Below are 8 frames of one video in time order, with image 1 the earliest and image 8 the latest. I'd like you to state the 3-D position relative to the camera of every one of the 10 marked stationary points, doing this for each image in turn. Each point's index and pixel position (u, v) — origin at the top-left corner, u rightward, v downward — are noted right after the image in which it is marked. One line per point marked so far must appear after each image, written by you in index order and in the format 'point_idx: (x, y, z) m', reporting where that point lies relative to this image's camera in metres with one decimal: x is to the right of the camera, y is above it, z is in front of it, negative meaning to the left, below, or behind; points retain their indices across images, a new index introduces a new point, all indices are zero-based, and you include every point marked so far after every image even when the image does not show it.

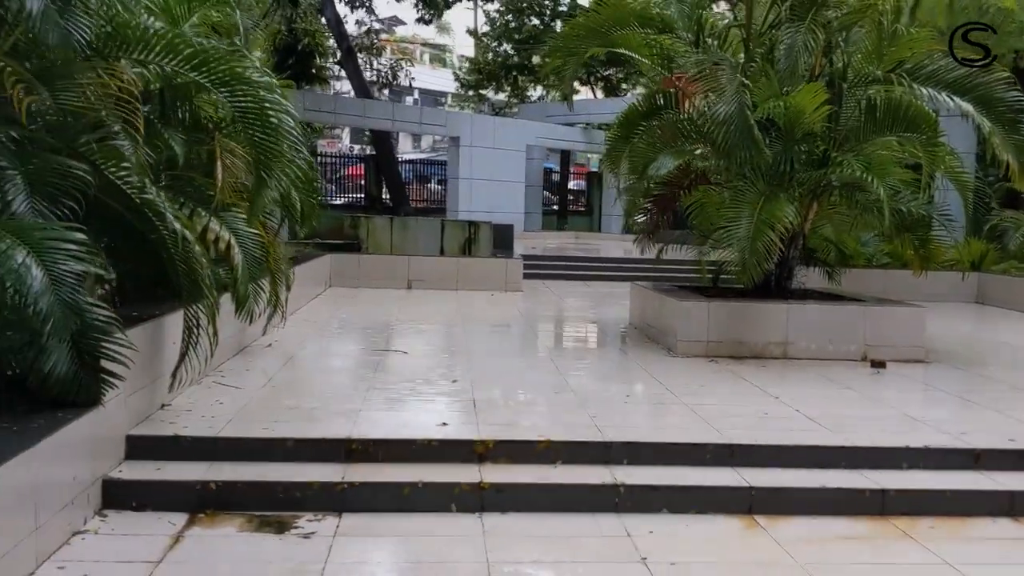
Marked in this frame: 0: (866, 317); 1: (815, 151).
0: (+2.5, -0.2, +7.0) m
1: (+2.2, +1.0, +7.0) m
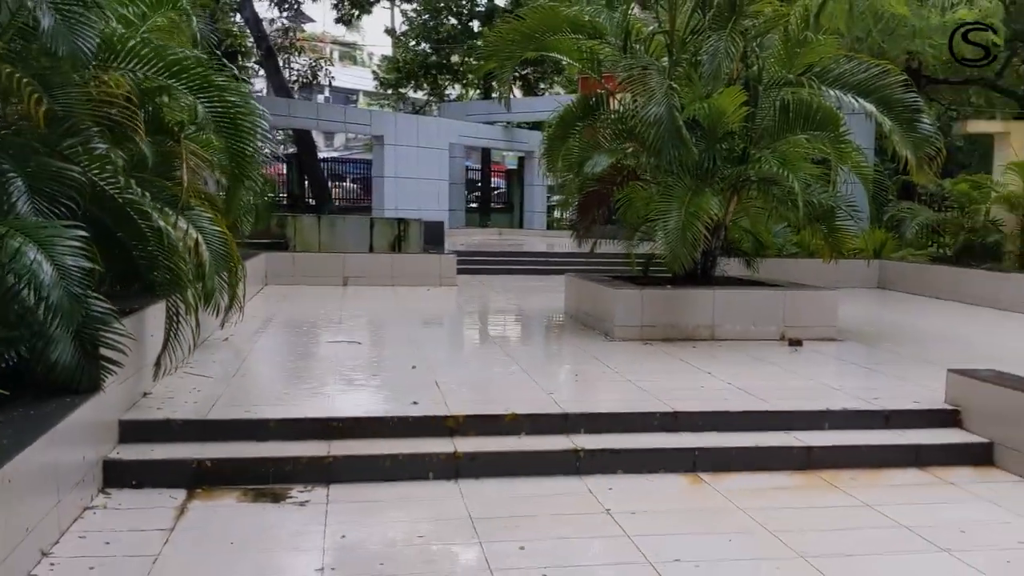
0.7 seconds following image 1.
0: (+2.1, -0.1, +7.6) m
1: (+1.7, +1.1, +7.6) m
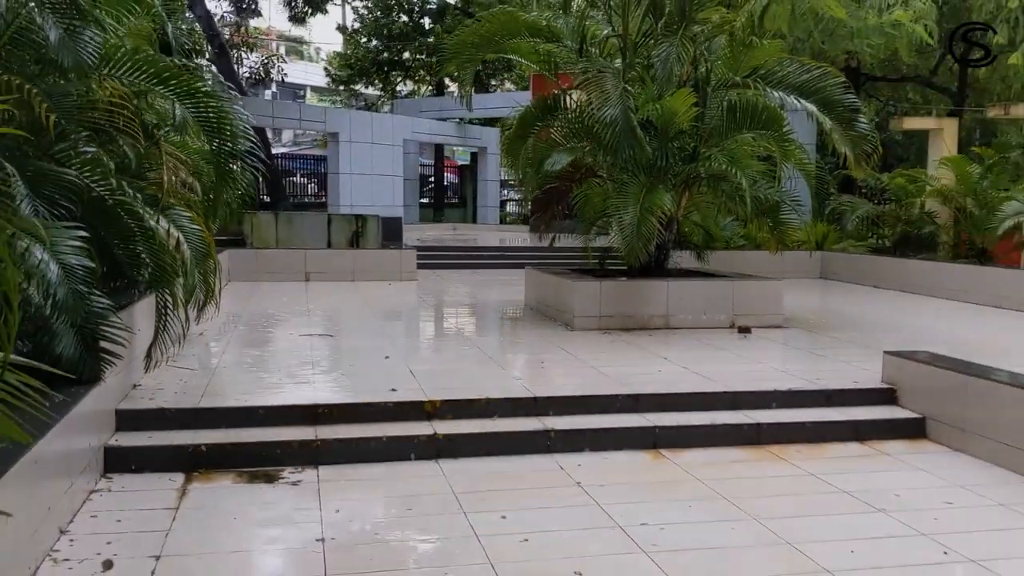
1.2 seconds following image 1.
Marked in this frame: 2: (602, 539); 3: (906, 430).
0: (+1.8, 0.0, +8.1) m
1: (+1.4, +1.2, +8.0) m
2: (+0.4, -0.9, +3.6) m
3: (+2.1, -0.7, +5.3) m
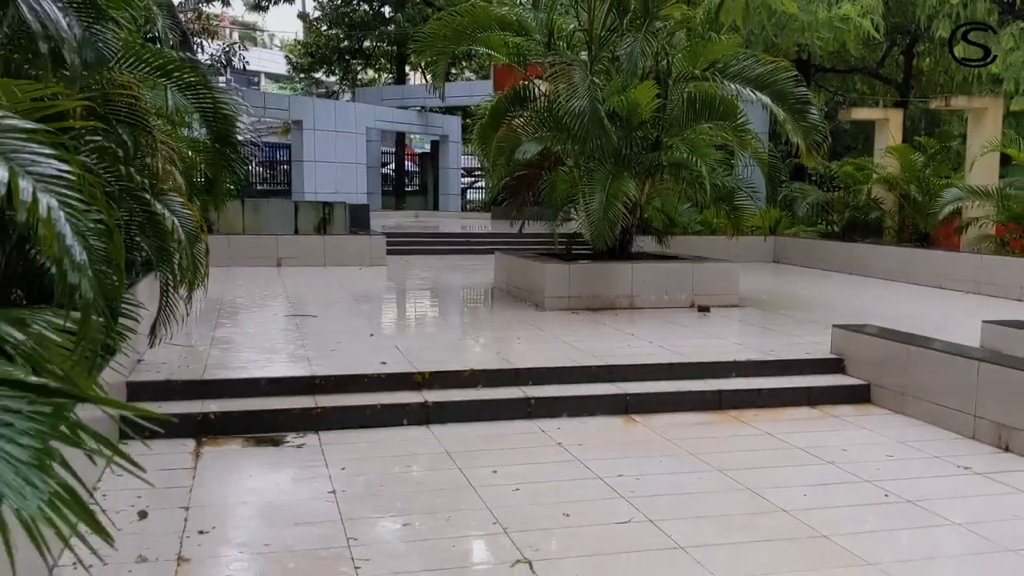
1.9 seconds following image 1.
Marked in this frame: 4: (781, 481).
0: (+1.6, +0.1, +8.5) m
1: (+1.2, +1.3, +8.5) m
2: (+0.3, -0.8, +4.1) m
3: (+2.0, -0.6, +5.8) m
4: (+1.2, -0.8, +4.2) m
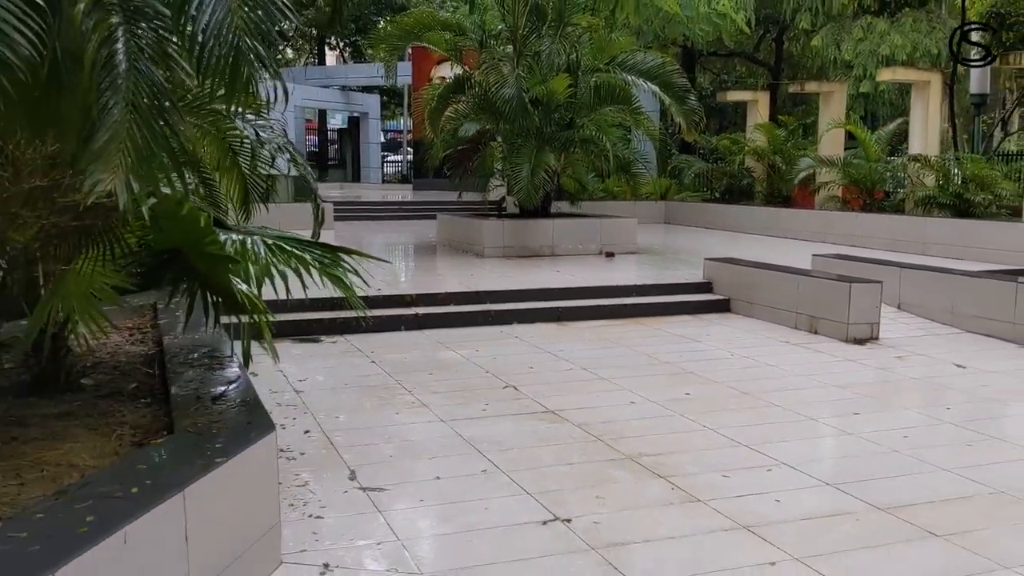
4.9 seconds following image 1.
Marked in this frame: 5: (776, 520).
0: (+1.0, +0.7, +10.7) m
1: (+0.6, +1.8, +10.6) m
2: (+0.2, -0.4, +6.2) m
3: (+1.7, -0.1, +8.0) m
4: (+1.0, -0.4, +6.4) m
5: (+0.9, -0.8, +3.4) m
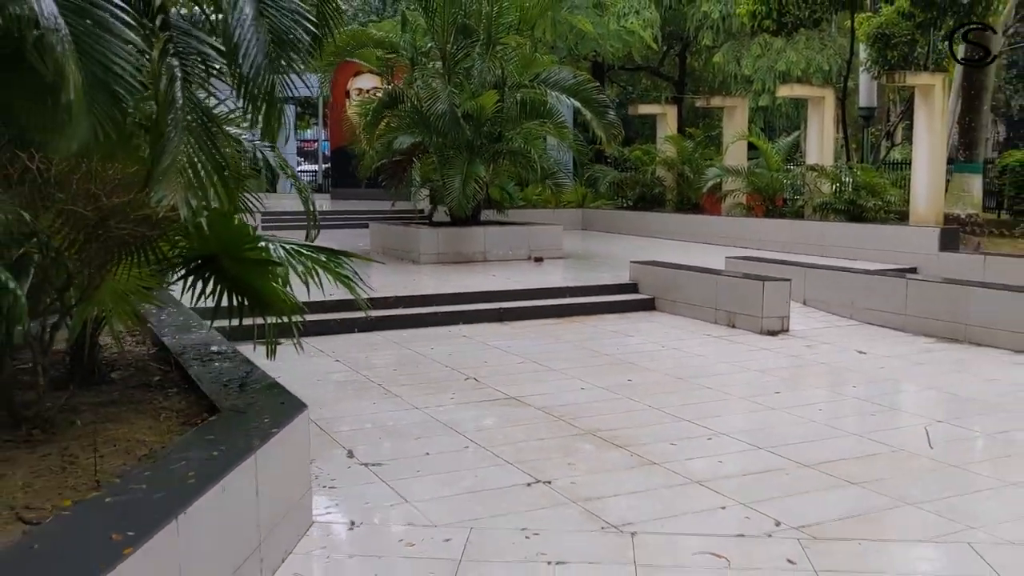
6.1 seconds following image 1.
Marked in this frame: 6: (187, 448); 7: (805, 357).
0: (+0.2, +0.6, +11.3) m
1: (-0.2, +1.8, +11.2) m
2: (-0.1, -0.4, +6.7) m
3: (+1.2, -0.2, +8.7) m
4: (+0.7, -0.4, +7.0) m
5: (+0.9, -0.8, +4.1) m
6: (-1.0, -0.5, +2.9) m
7: (+2.0, -0.5, +6.7) m
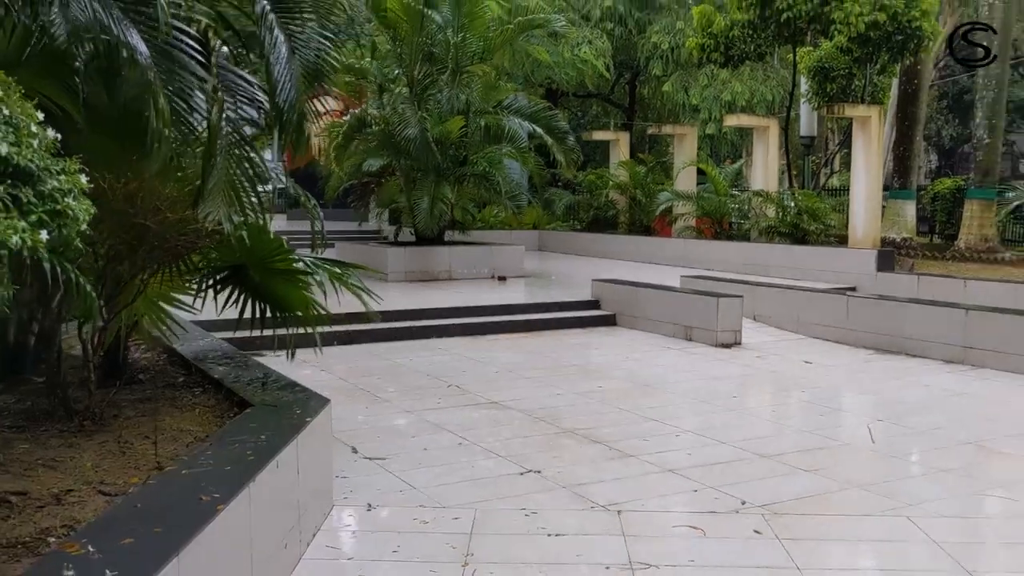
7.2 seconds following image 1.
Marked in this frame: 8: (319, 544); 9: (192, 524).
0: (-0.2, +0.4, +11.8) m
1: (-0.7, +1.6, +11.7) m
2: (-0.3, -0.5, +7.2) m
3: (+0.9, -0.3, +9.2) m
4: (+0.5, -0.5, +7.5) m
5: (+0.8, -0.8, +4.6) m
6: (-0.9, -0.5, +3.3) m
7: (+1.8, -0.6, +7.3) m
8: (-0.7, -0.9, +3.5) m
9: (-0.8, -0.6, +2.4) m
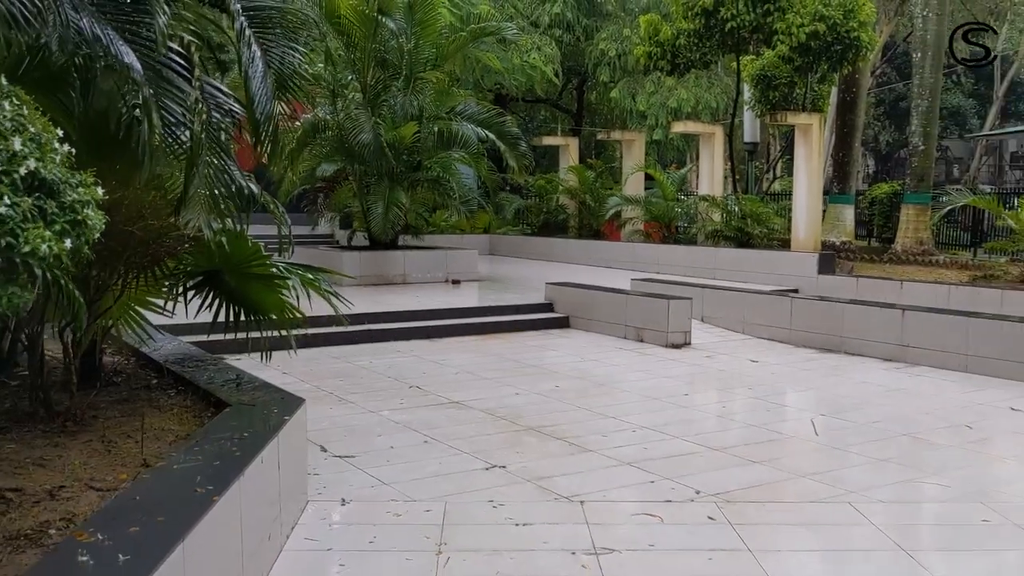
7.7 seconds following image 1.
0: (-0.8, +0.4, +12.0) m
1: (-1.2, +1.5, +11.8) m
2: (-0.6, -0.6, +7.3) m
3: (+0.5, -0.3, +9.5) m
4: (+0.1, -0.5, +7.7) m
5: (+0.7, -0.8, +4.8) m
6: (-1.0, -0.5, +3.5) m
7: (+1.5, -0.6, +7.6) m
8: (-0.8, -0.9, +3.6) m
9: (-0.8, -0.6, +2.6) m
